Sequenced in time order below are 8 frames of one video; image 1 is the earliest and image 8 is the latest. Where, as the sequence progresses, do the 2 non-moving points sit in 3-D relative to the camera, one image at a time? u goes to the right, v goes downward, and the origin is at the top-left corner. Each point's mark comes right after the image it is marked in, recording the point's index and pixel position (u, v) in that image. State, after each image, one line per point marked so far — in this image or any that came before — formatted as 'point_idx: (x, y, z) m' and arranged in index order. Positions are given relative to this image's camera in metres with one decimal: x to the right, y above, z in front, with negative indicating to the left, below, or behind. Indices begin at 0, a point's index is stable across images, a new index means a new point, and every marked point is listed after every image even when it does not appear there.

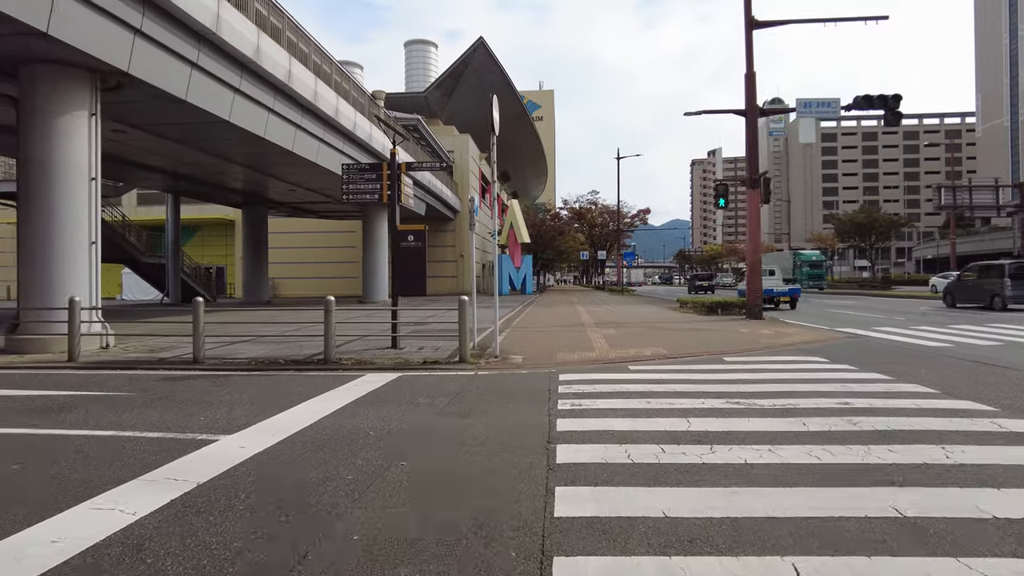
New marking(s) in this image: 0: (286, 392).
0: (-2.8, -1.3, +8.4) m
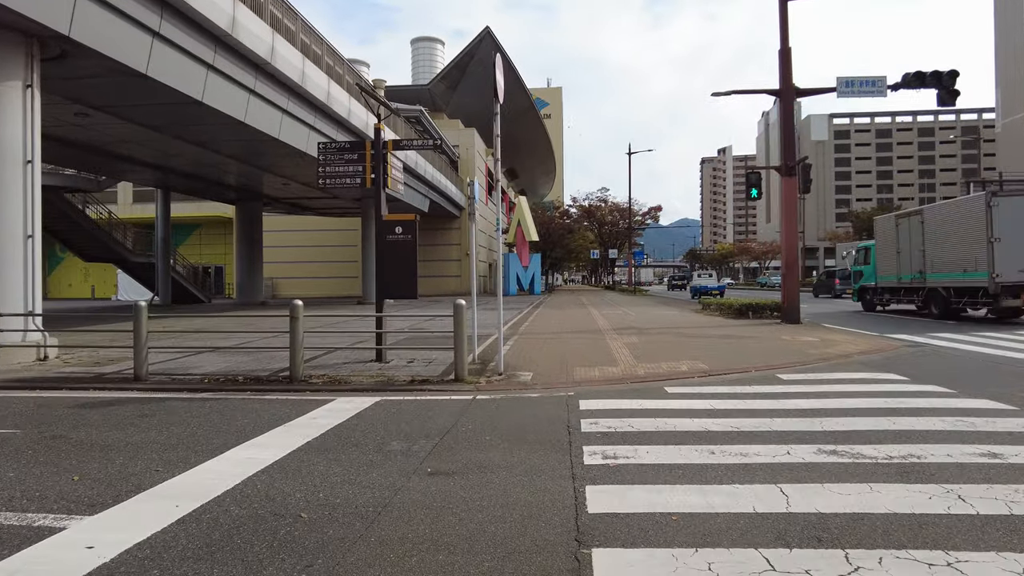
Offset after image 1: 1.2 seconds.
0: (-2.8, -1.3, +6.5) m
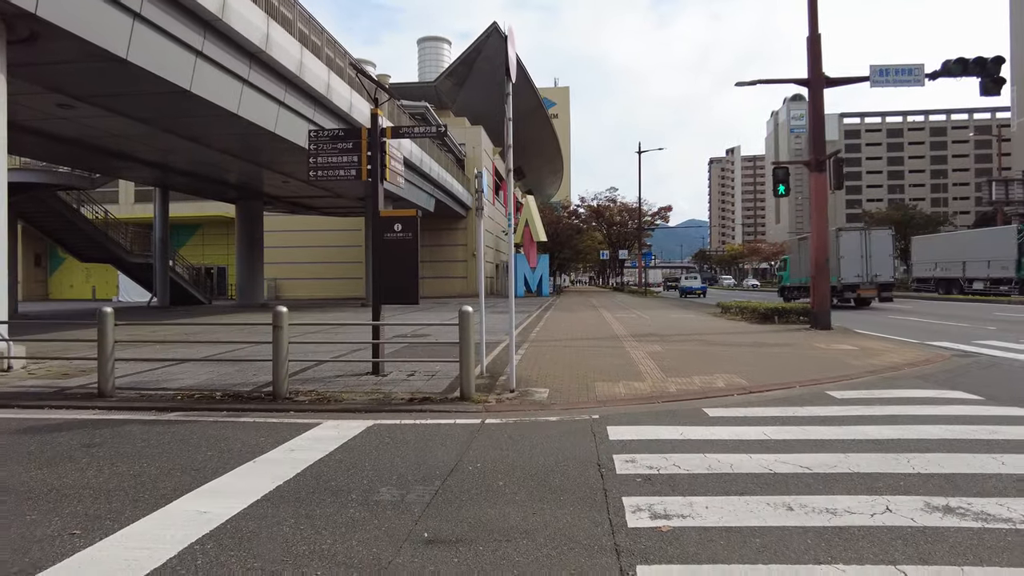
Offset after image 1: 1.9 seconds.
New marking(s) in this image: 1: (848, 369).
0: (-2.6, -1.4, +5.4) m
1: (+5.2, -1.3, +10.1) m
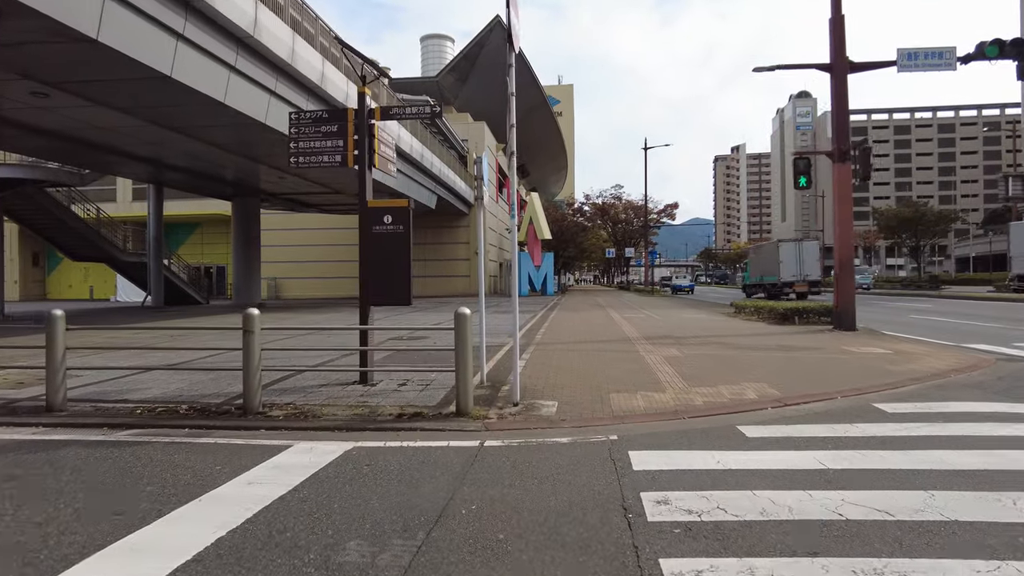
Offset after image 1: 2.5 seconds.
0: (-2.6, -1.4, +4.4) m
1: (+5.2, -1.2, +9.1) m
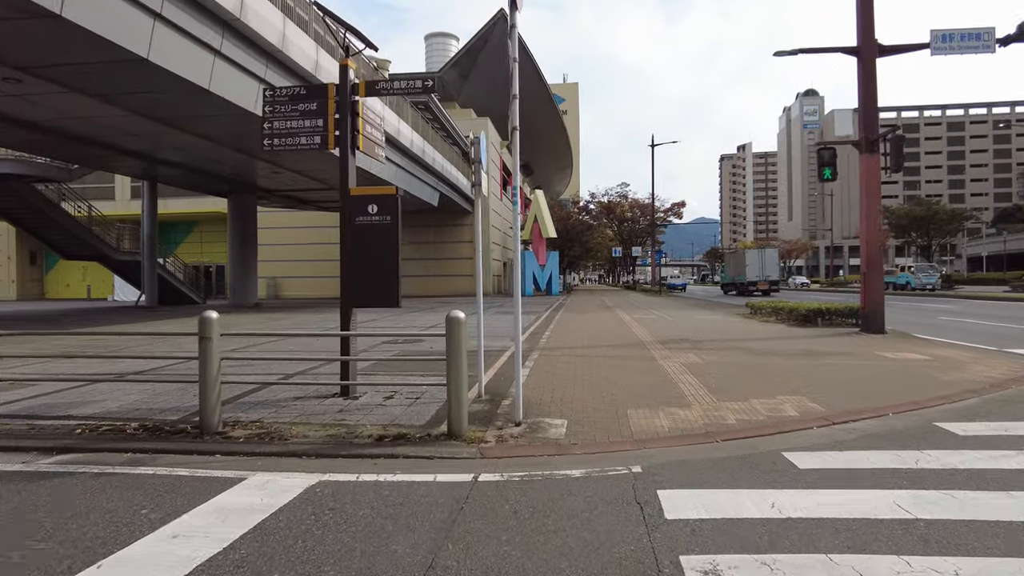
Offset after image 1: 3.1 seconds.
0: (-2.6, -1.4, +3.4) m
1: (+5.2, -1.2, +8.1) m
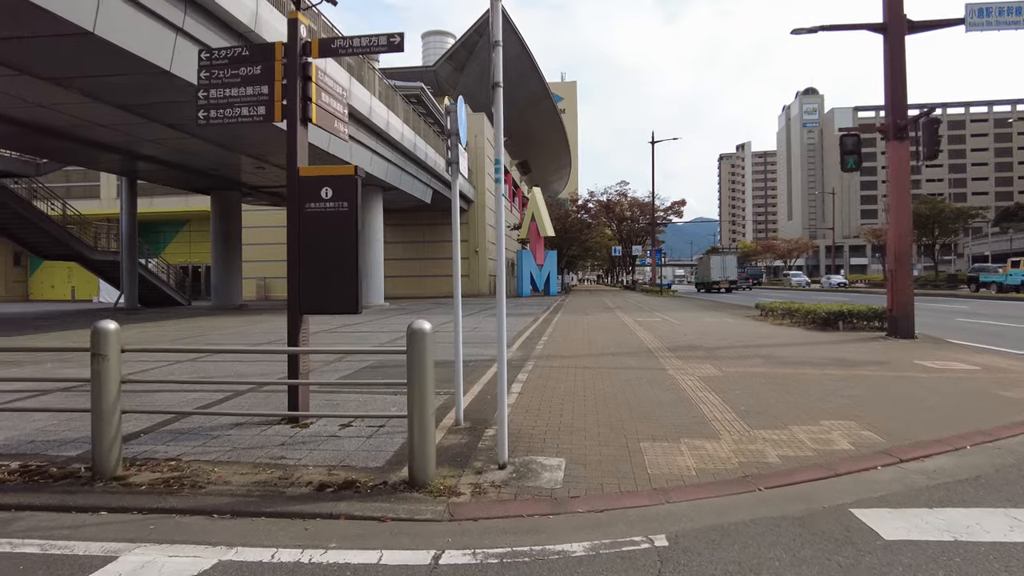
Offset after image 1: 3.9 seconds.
0: (-2.7, -1.4, +2.1) m
1: (+5.1, -1.2, +6.7) m
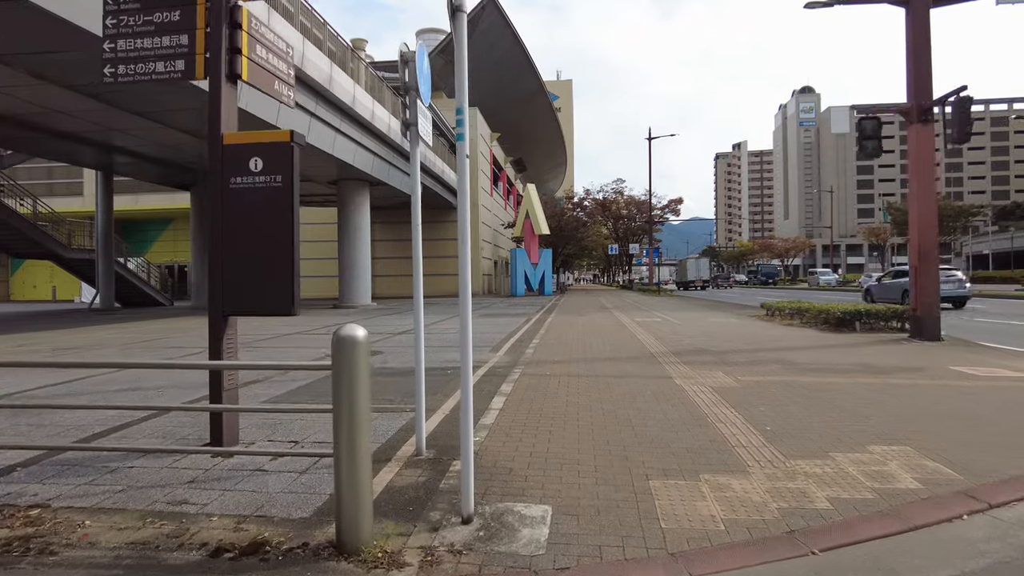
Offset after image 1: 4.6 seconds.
0: (-2.9, -1.4, +0.9) m
1: (+4.9, -1.2, +5.6) m
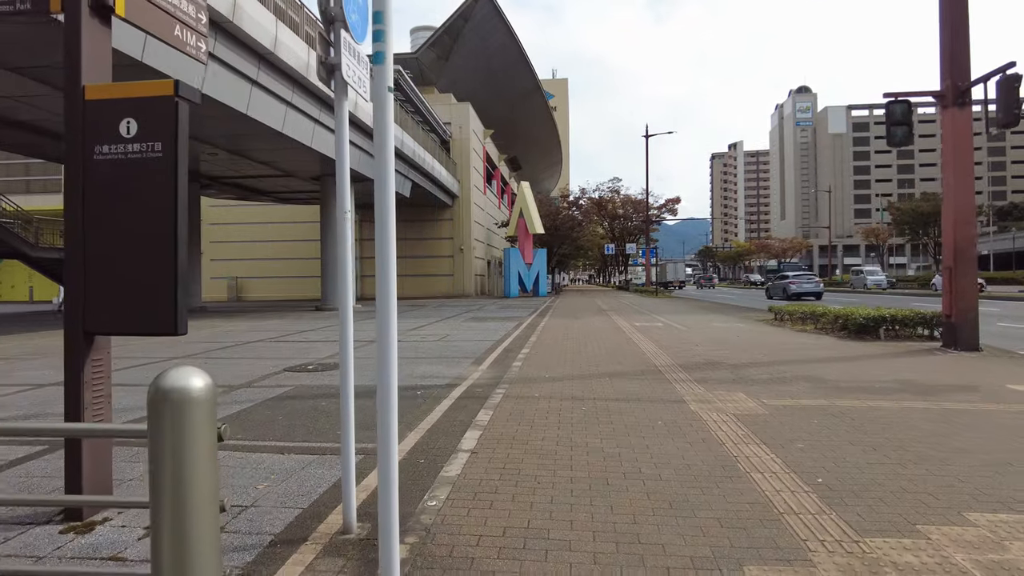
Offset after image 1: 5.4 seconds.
0: (-3.0, -1.4, -0.5) m
1: (+4.7, -1.2, +4.3) m
